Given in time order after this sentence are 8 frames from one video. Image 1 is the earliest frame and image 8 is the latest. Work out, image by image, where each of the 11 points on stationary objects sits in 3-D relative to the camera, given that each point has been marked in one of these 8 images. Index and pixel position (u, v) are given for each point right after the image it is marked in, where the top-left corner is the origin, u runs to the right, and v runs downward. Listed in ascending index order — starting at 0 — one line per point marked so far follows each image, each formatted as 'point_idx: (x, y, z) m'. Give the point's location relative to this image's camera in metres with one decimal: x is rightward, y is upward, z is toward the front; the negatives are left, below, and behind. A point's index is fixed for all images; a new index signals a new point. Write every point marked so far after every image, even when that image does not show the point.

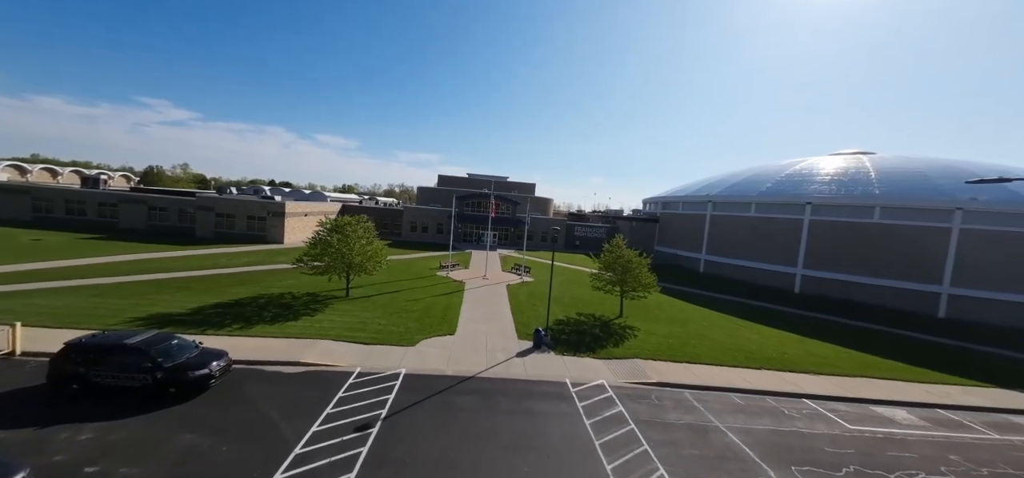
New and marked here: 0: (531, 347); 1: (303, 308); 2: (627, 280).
0: (+0.9, -5.2, +15.0) m
1: (-11.1, -3.7, +16.5) m
2: (+7.1, -2.5, +19.2) m
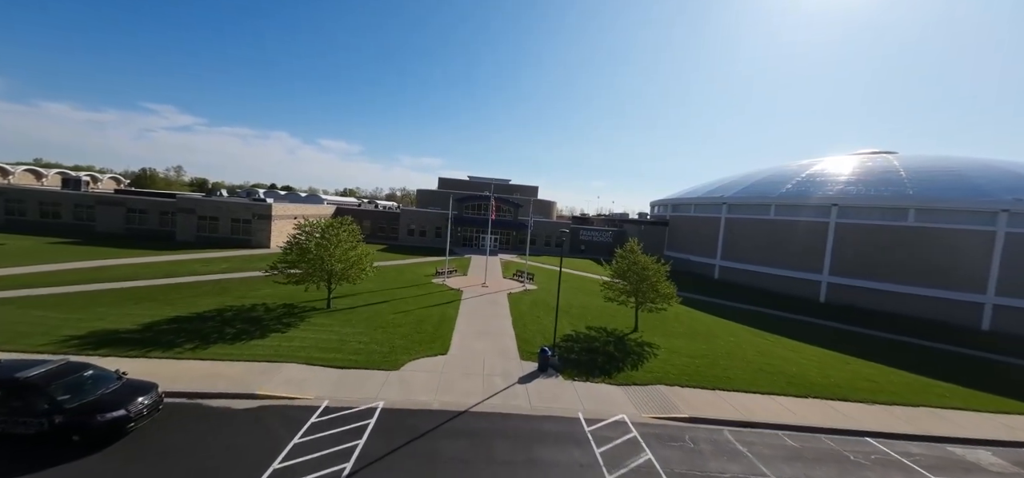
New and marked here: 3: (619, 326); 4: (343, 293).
0: (+1.0, -5.4, +12.7) m
1: (-11.0, -3.9, +14.4) m
2: (+7.2, -2.8, +17.0) m
3: (+6.2, -5.1, +18.0) m
4: (-10.2, -3.3, +18.7) m
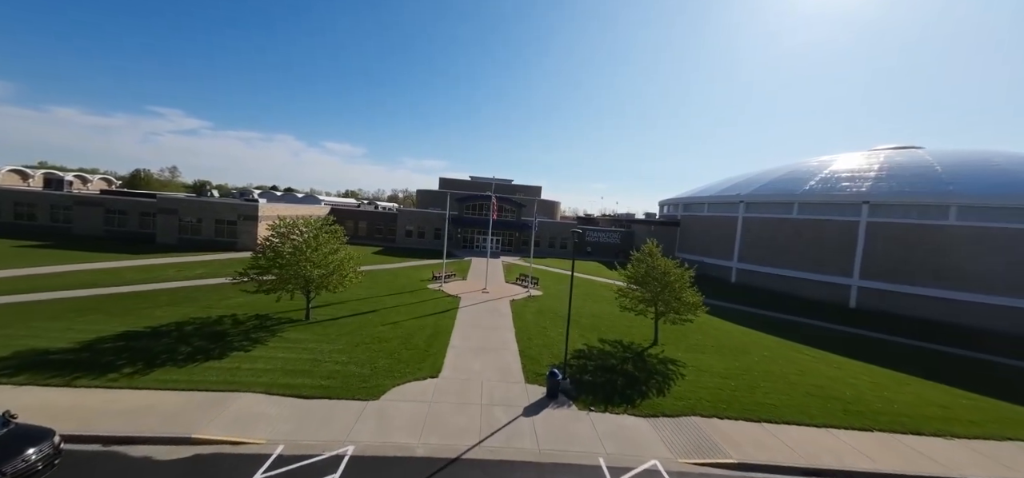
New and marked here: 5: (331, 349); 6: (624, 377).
0: (+1.1, -5.4, +10.7) m
1: (-10.9, -4.0, +12.4) m
2: (+7.3, -2.8, +14.8) m
3: (+6.4, -5.1, +15.9) m
4: (-10.0, -3.4, +16.7) m
5: (-7.1, -4.4, +12.3) m
6: (+4.4, -5.5, +12.3) m
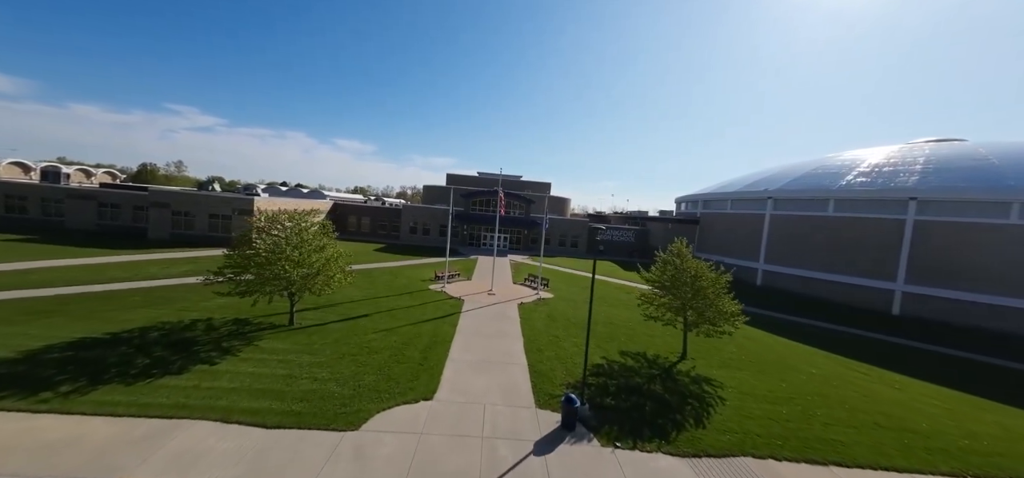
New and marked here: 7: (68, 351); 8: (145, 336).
0: (+1.3, -5.4, +8.8) m
1: (-10.6, -3.9, +10.9) m
2: (+7.7, -2.8, +12.8) m
3: (+6.7, -5.1, +13.9) m
4: (-9.6, -3.2, +15.1) m
5: (-6.9, -4.2, +10.6) m
6: (+4.7, -5.4, +10.3) m
7: (-14.2, -3.5, +9.9) m
8: (-13.3, -3.5, +11.3) m
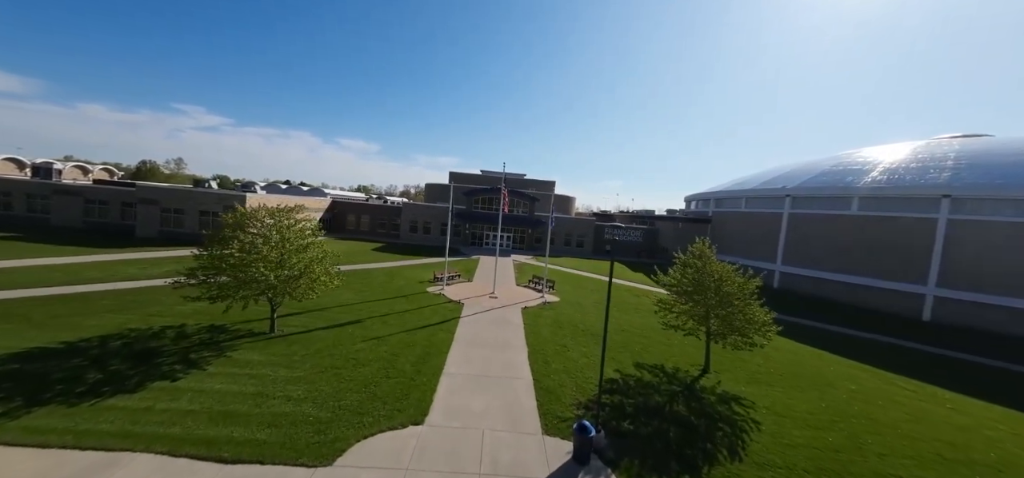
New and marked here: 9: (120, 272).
0: (+1.4, -5.3, +7.5) m
1: (-10.5, -3.8, +9.7) m
2: (+7.8, -2.8, +11.4) m
3: (+6.9, -5.0, +12.5) m
4: (-9.5, -3.2, +13.9) m
5: (-6.8, -4.2, +9.4) m
6: (+4.8, -5.4, +9.0) m
7: (-14.1, -3.5, +8.8) m
8: (-13.2, -3.4, +10.1) m
9: (-21.2, -1.8, +16.9) m
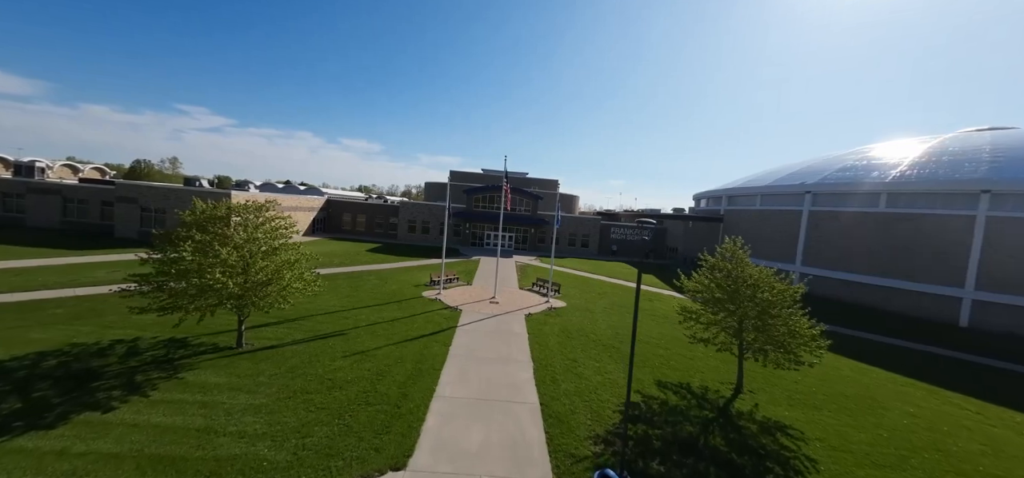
0: (+1.4, -5.3, +5.9) m
1: (-10.4, -3.8, +8.1) m
2: (+7.9, -2.8, +9.8) m
3: (+7.0, -5.0, +10.9) m
4: (-9.4, -3.2, +12.4) m
5: (-6.7, -4.2, +7.8) m
6: (+4.9, -5.4, +7.3) m
7: (-14.0, -3.5, +7.3) m
8: (-13.1, -3.4, +8.6) m
9: (-21.1, -1.8, +15.5) m
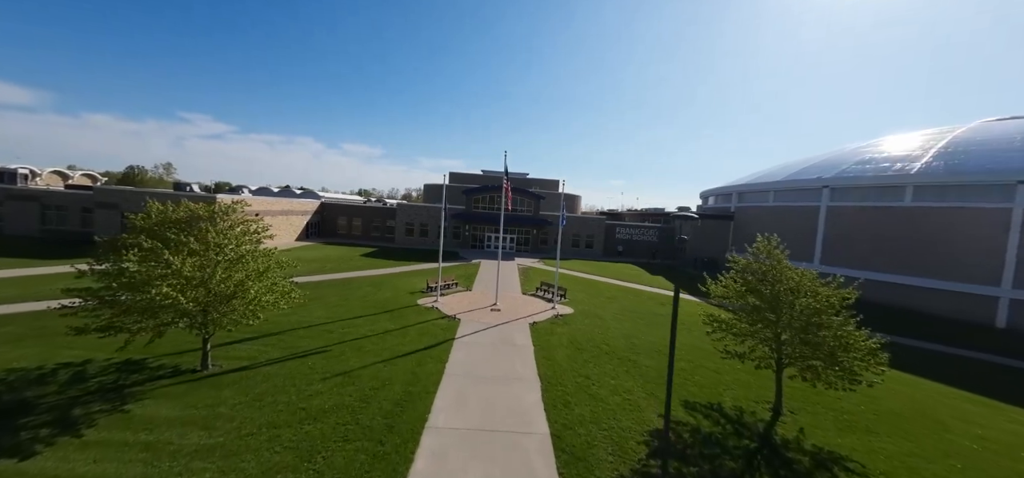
0: (+1.6, -5.4, +4.5) m
1: (-10.3, -4.0, +6.8) m
2: (+8.0, -2.7, +8.4) m
3: (+7.1, -5.0, +9.5) m
4: (-9.2, -3.4, +11.1) m
5: (-6.5, -4.3, +6.5) m
6: (+5.0, -5.4, +5.9) m
7: (-13.9, -3.8, +6.0) m
8: (-13.0, -3.7, +7.3) m
9: (-20.9, -2.2, +14.2) m
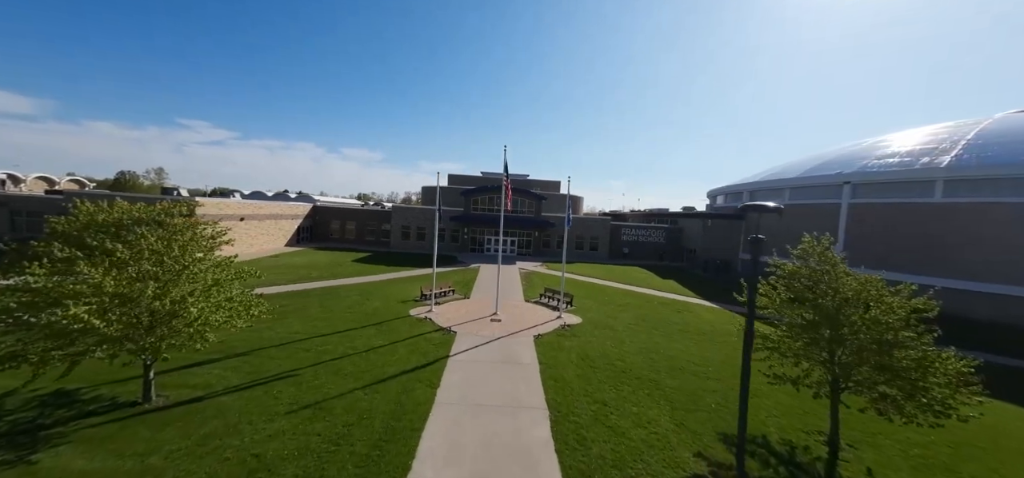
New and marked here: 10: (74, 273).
0: (+1.7, -5.4, +2.9) m
1: (-10.2, -4.2, +5.3) m
2: (+8.1, -2.7, +6.8) m
3: (+7.2, -5.0, +7.9) m
4: (-9.2, -3.6, +9.6) m
5: (-6.5, -4.5, +4.9) m
6: (+5.1, -5.4, +4.4) m
7: (-13.8, -4.0, +4.5) m
8: (-12.9, -3.9, +5.8) m
9: (-20.9, -2.6, +12.7) m
10: (-8.8, -0.7, +6.3) m
